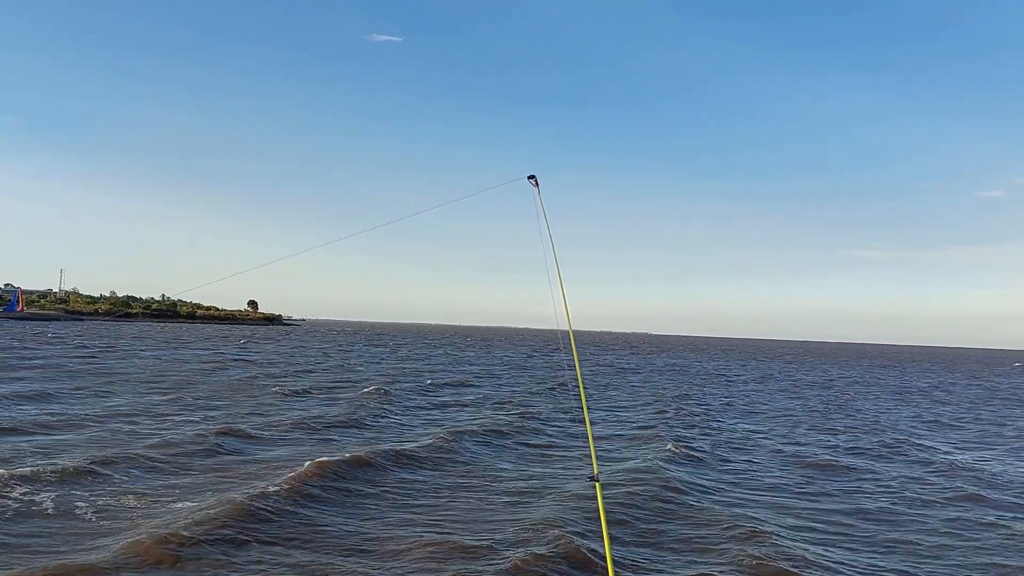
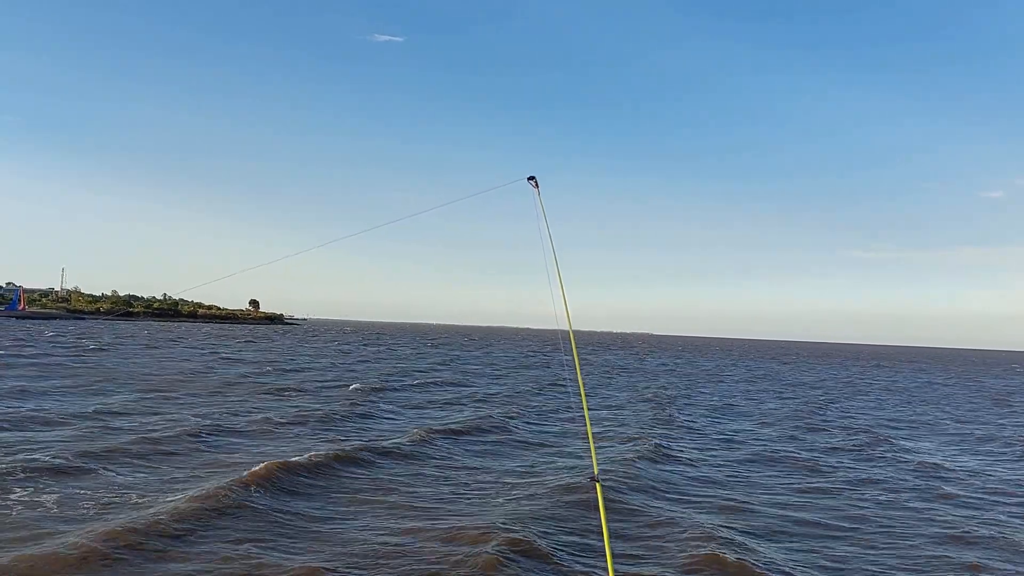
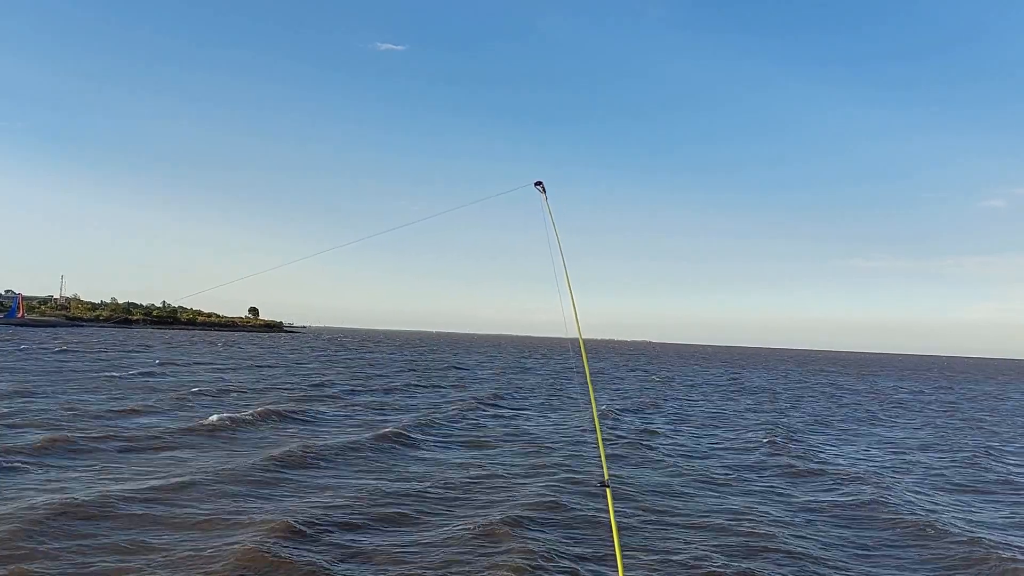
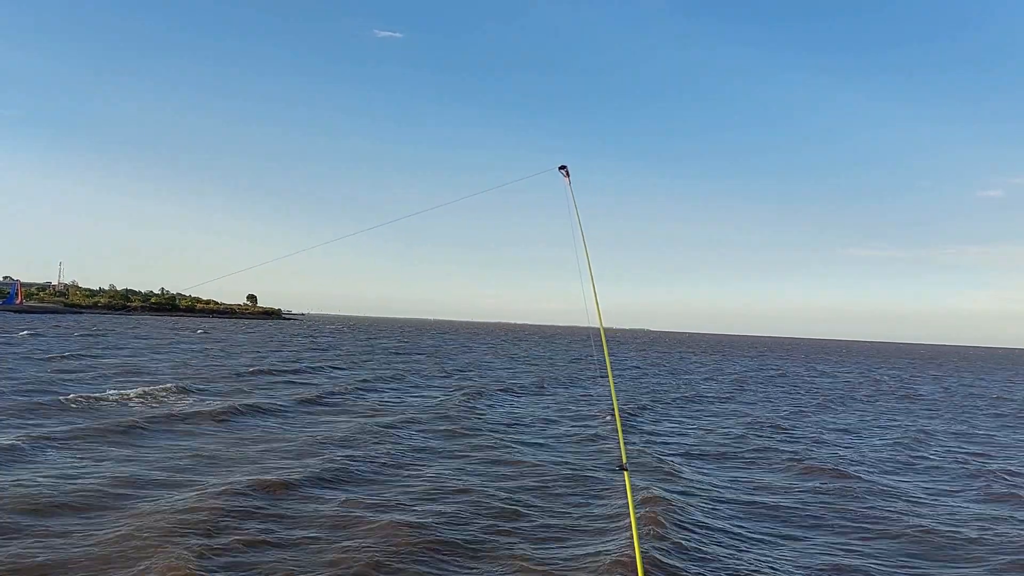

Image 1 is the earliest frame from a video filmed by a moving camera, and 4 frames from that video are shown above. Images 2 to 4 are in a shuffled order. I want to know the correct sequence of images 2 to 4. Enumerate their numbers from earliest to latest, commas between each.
2, 3, 4
